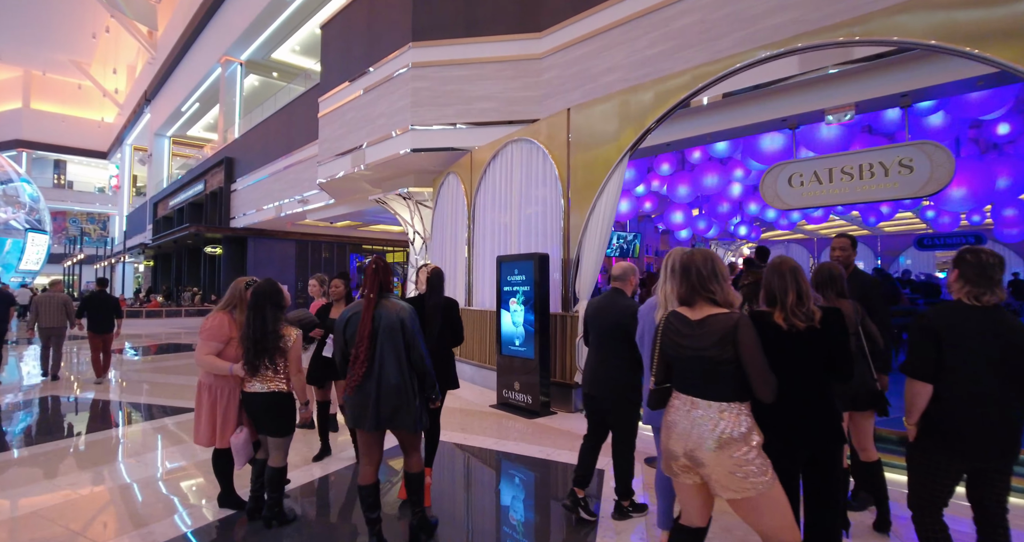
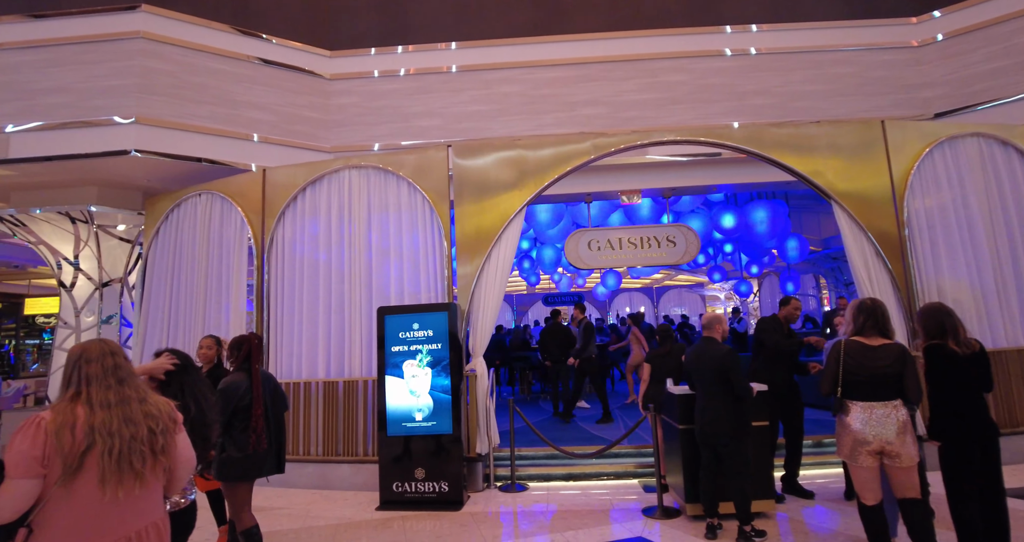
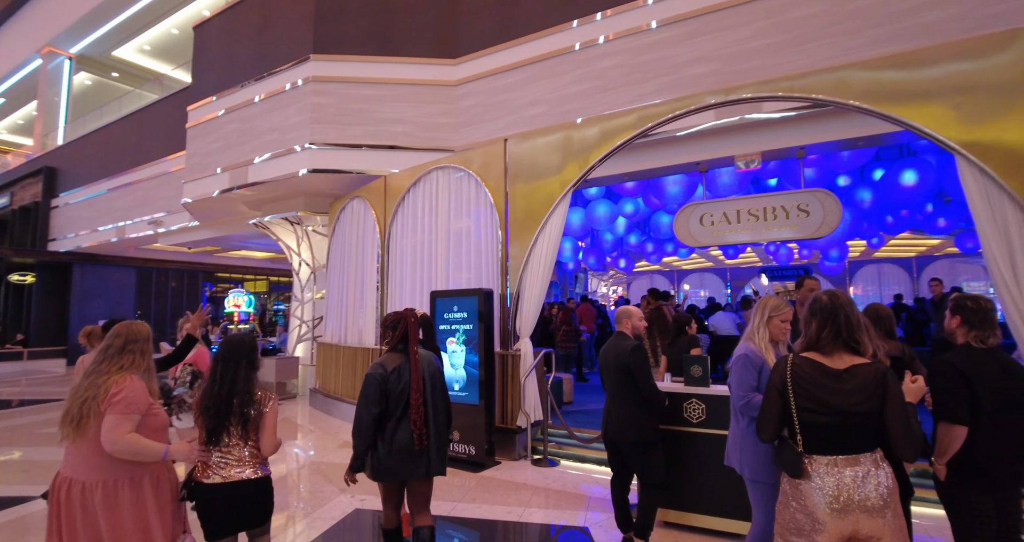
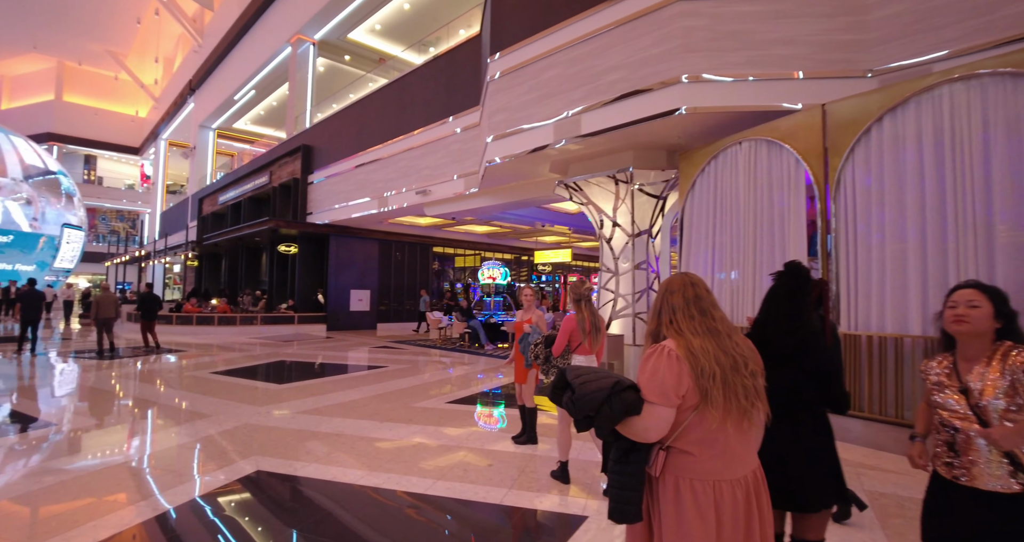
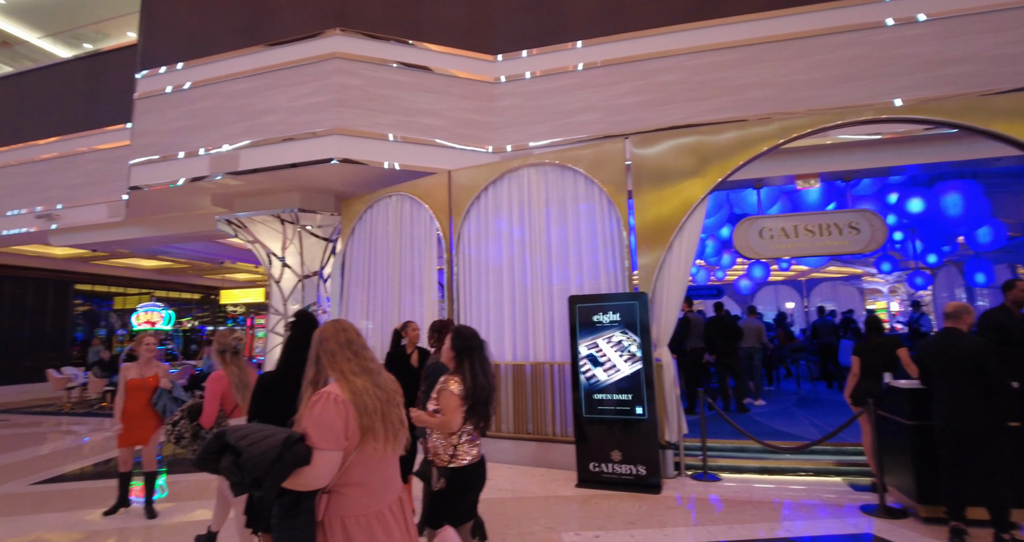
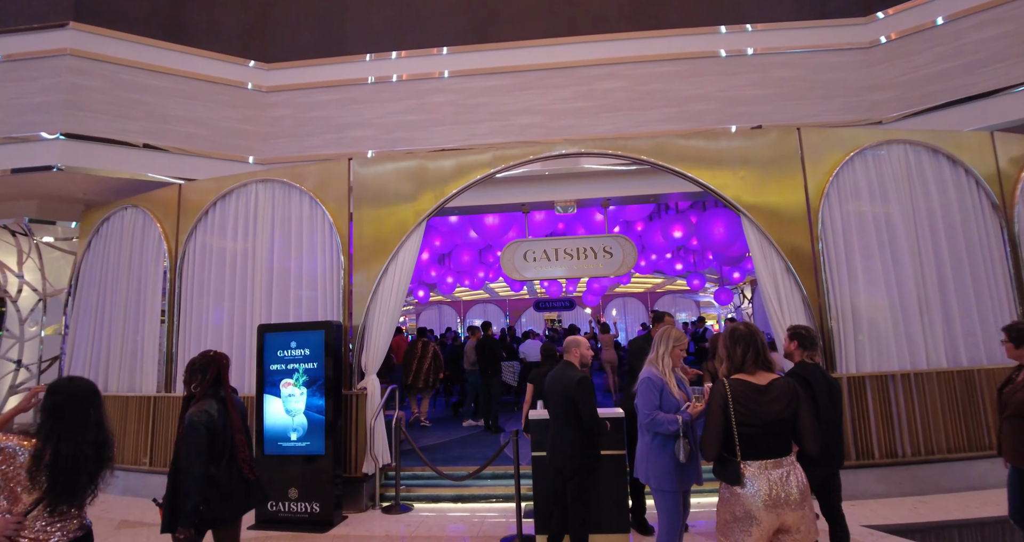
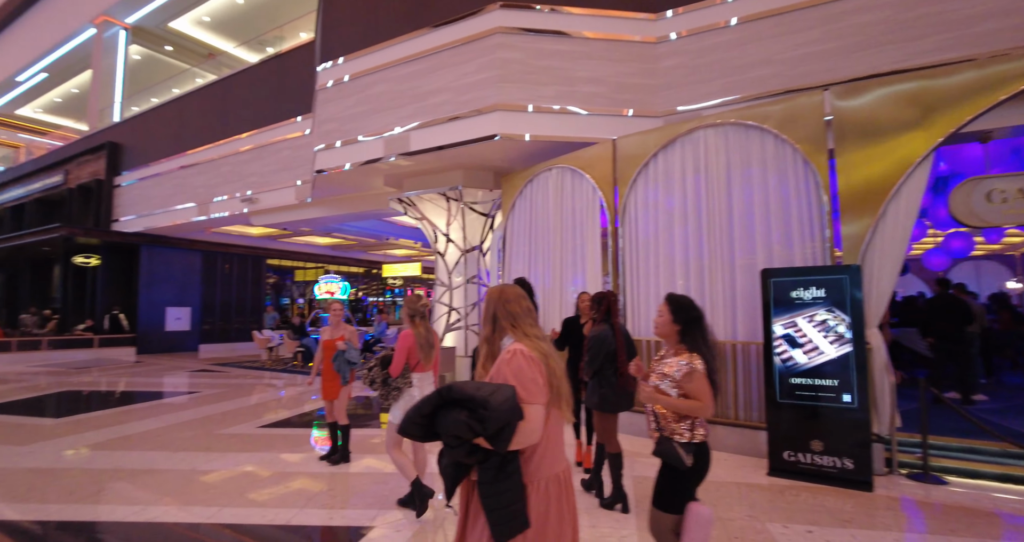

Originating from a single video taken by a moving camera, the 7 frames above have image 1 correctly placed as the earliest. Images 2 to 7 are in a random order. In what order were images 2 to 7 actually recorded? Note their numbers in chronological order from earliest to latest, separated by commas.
3, 6, 2, 5, 7, 4
